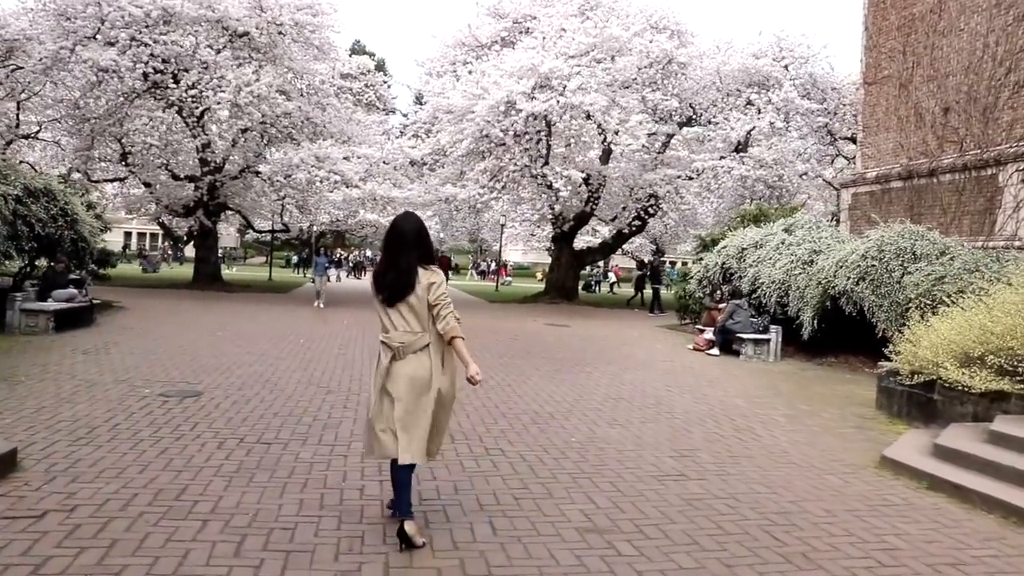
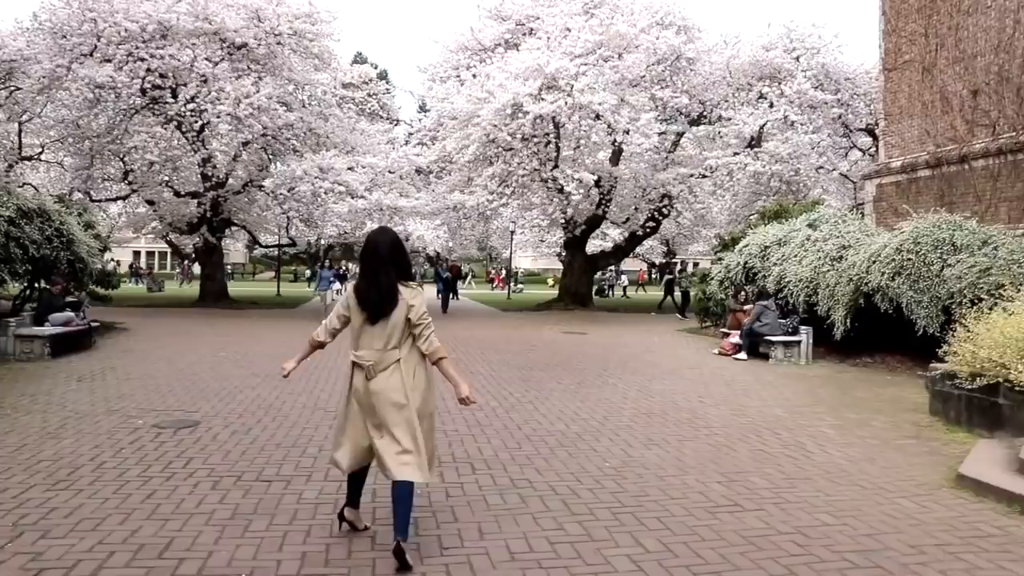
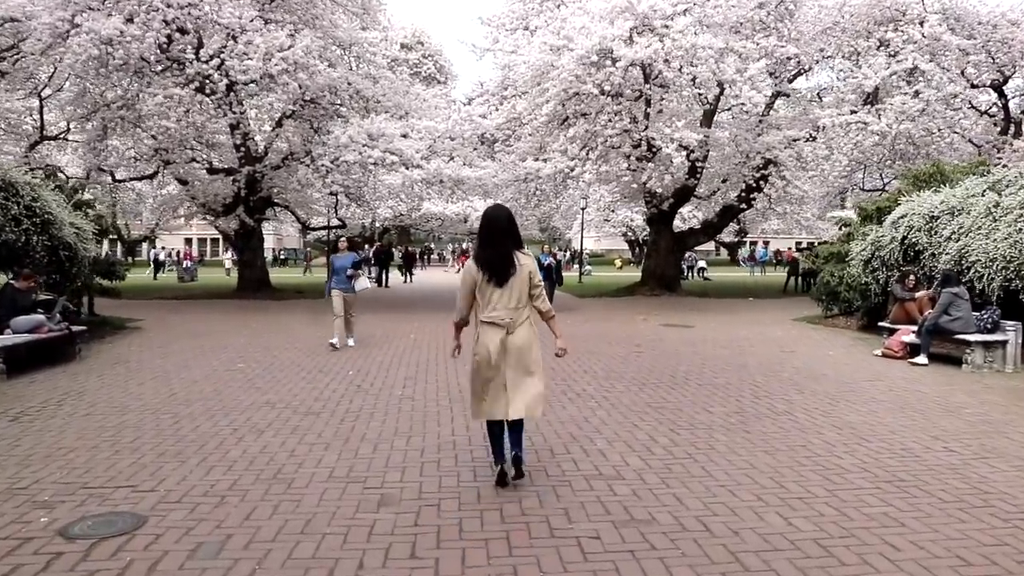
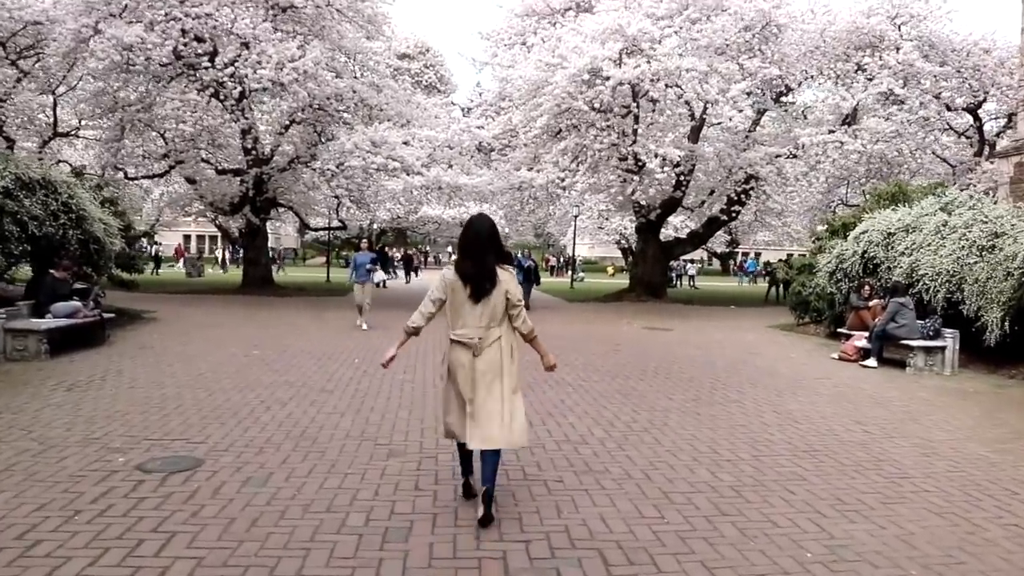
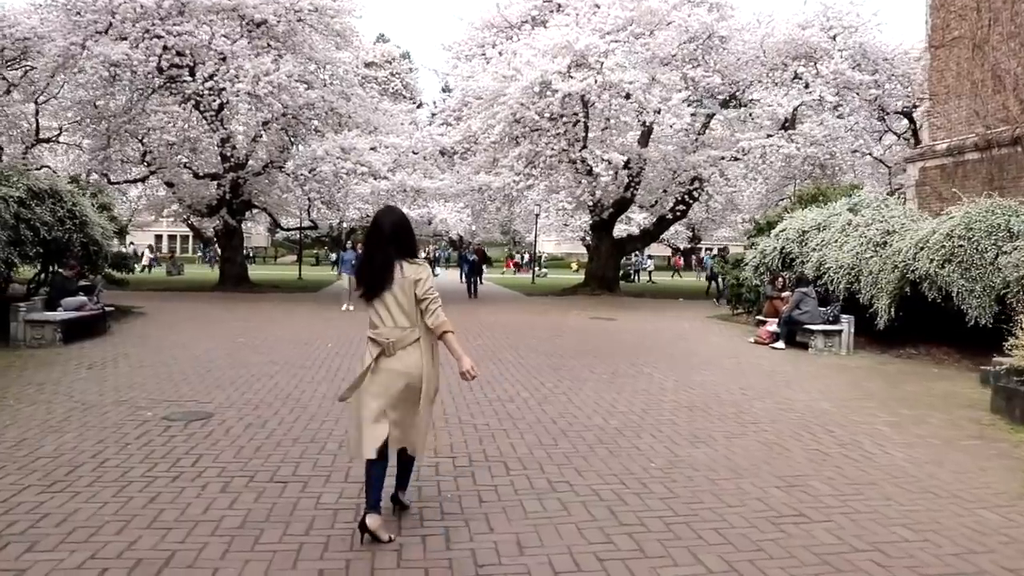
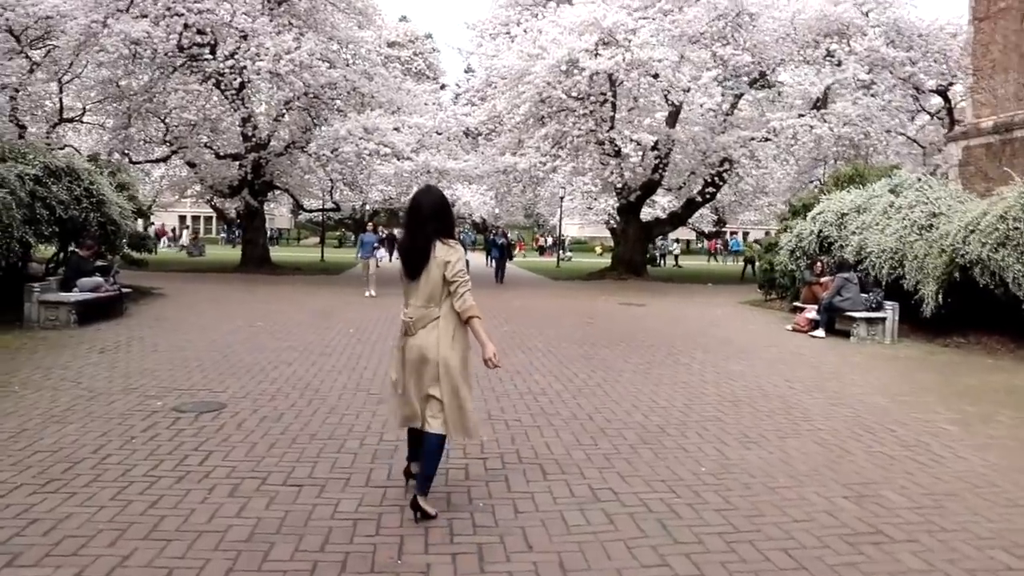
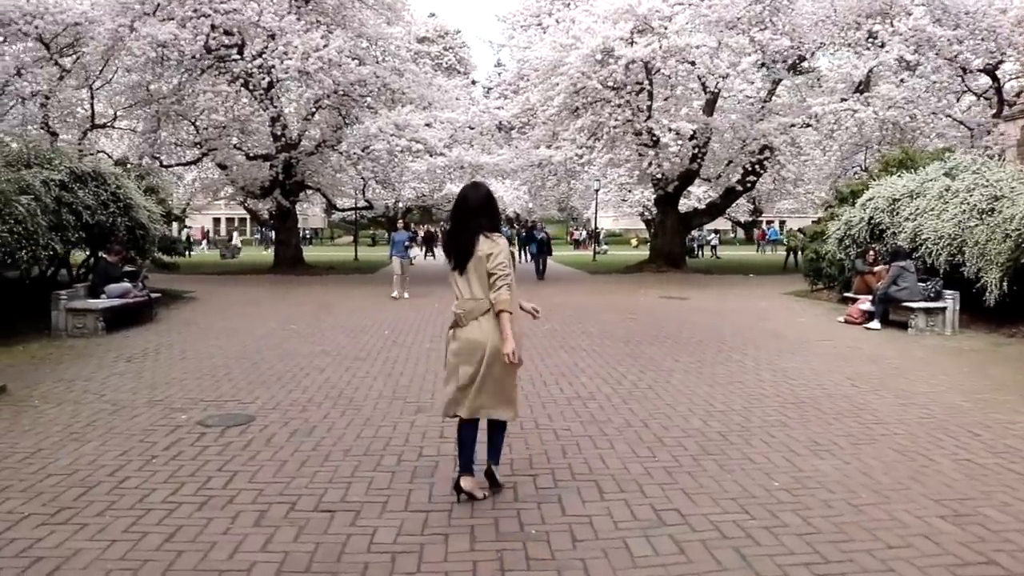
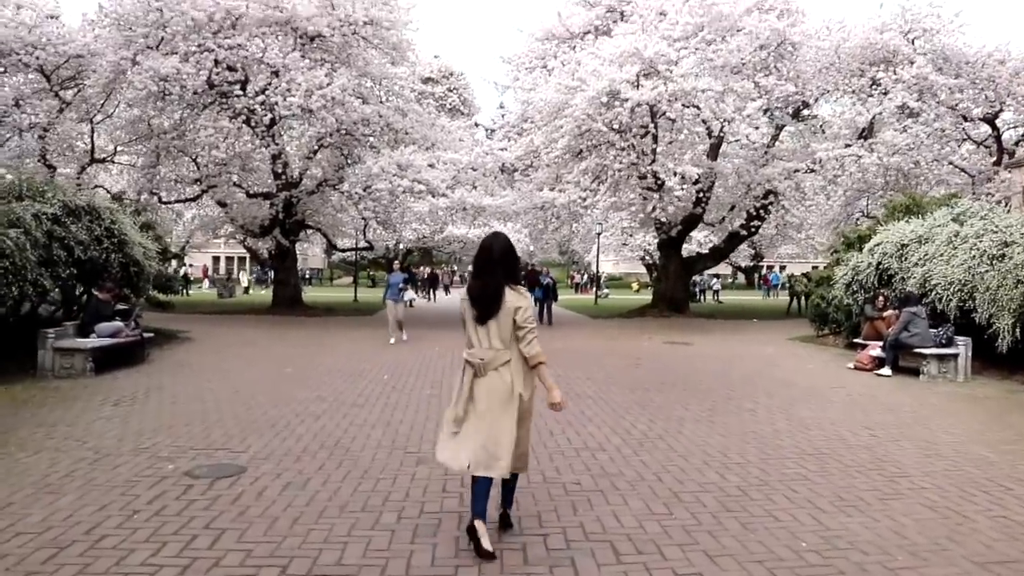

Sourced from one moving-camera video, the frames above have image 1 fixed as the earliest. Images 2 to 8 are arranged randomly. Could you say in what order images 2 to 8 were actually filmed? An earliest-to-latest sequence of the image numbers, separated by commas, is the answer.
2, 5, 6, 7, 8, 4, 3
